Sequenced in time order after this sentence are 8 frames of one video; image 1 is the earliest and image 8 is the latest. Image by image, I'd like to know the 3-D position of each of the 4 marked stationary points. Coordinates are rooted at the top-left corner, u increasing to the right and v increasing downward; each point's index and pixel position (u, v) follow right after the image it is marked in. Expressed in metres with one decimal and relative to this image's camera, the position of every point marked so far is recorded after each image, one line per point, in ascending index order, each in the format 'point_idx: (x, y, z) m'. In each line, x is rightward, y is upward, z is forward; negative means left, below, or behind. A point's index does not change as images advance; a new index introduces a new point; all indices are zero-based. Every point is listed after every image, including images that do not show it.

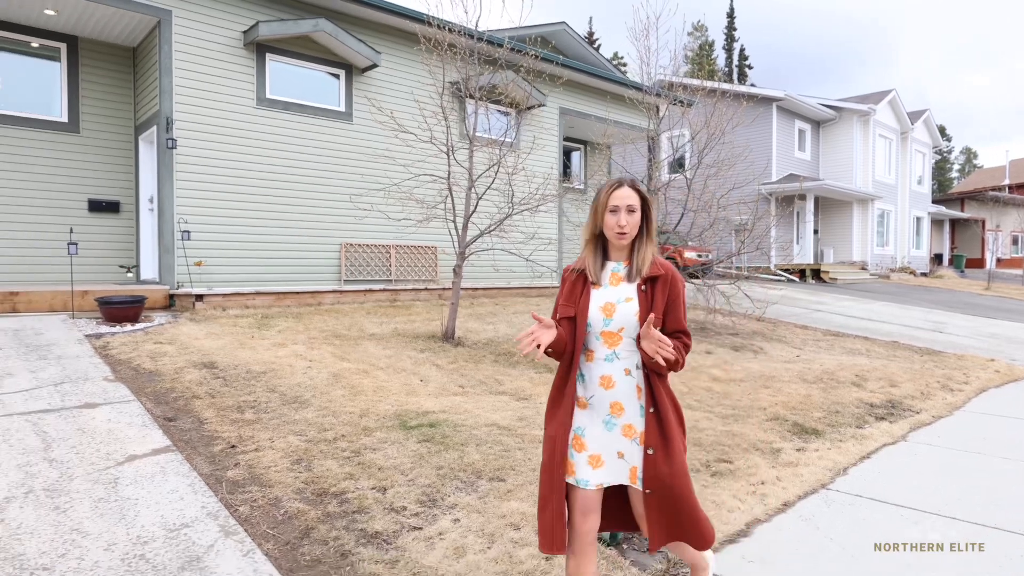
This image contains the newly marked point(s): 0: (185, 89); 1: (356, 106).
0: (-3.8, +2.3, +7.5) m
1: (-2.2, +2.5, +9.0) m
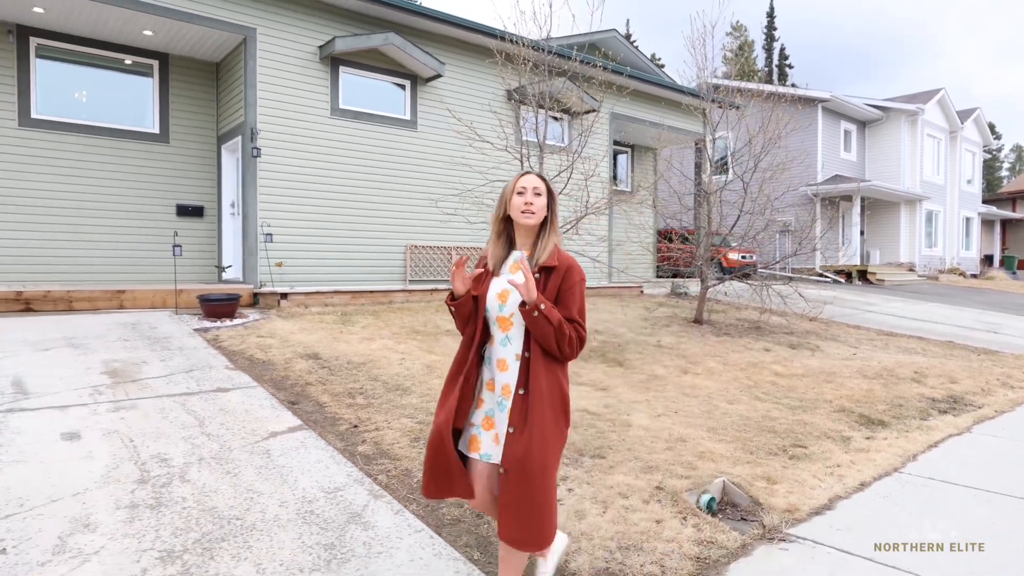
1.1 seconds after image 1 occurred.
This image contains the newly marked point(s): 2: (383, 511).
0: (-3.0, +2.3, +8.1) m
1: (-1.3, +2.5, +9.5) m
2: (-0.6, -1.0, +2.9) m
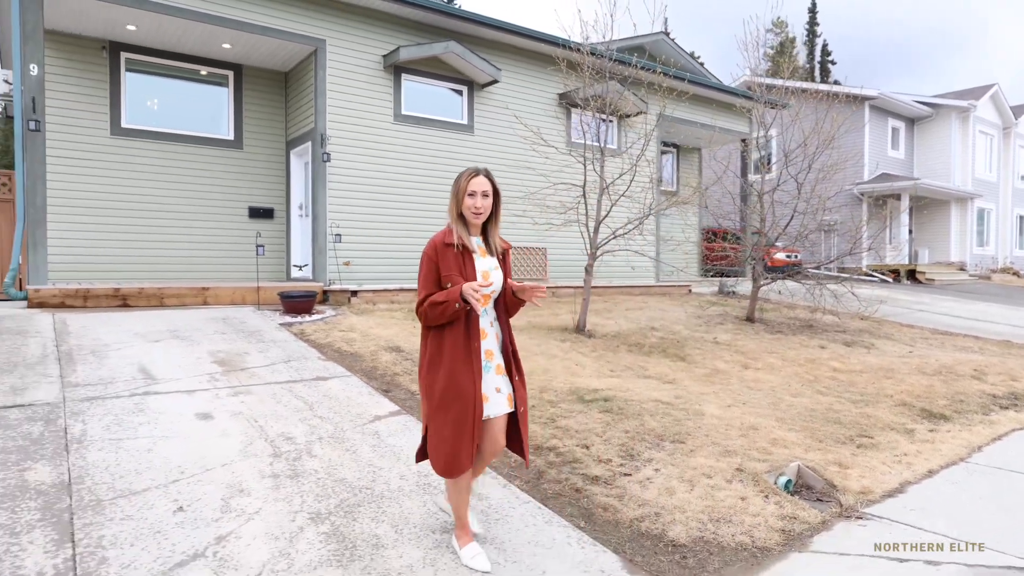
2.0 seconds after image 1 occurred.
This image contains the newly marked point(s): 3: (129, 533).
0: (-2.3, +2.3, +8.5) m
1: (-0.5, +2.5, +9.9) m
2: (-0.1, -1.0, +3.2) m
3: (-1.5, -1.0, +2.5) m
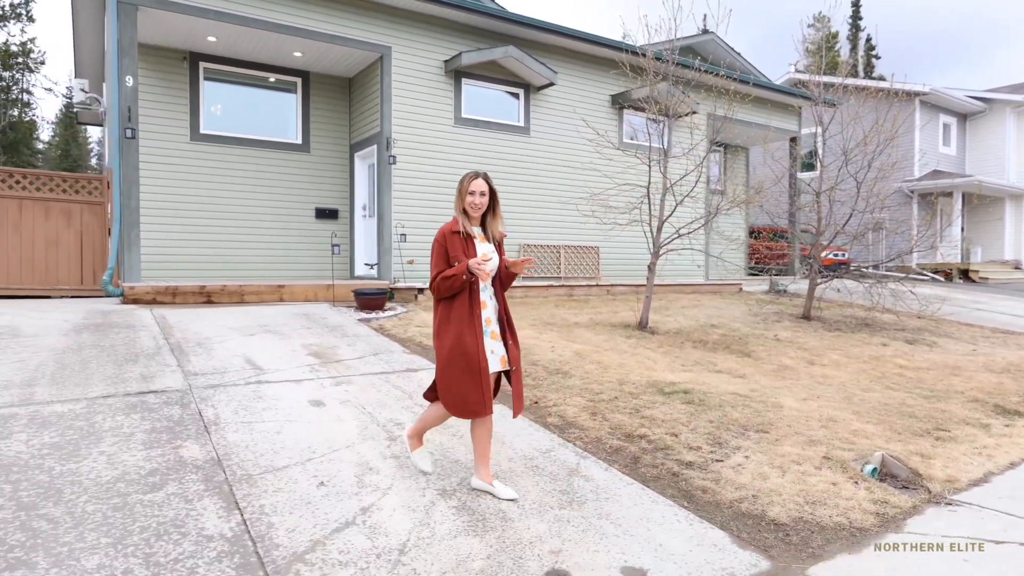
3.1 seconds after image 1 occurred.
0: (-1.5, +2.4, +8.9) m
1: (+0.3, +2.6, +10.1) m
2: (+0.4, -0.9, +3.5) m
3: (-1.0, -0.9, +2.8) m
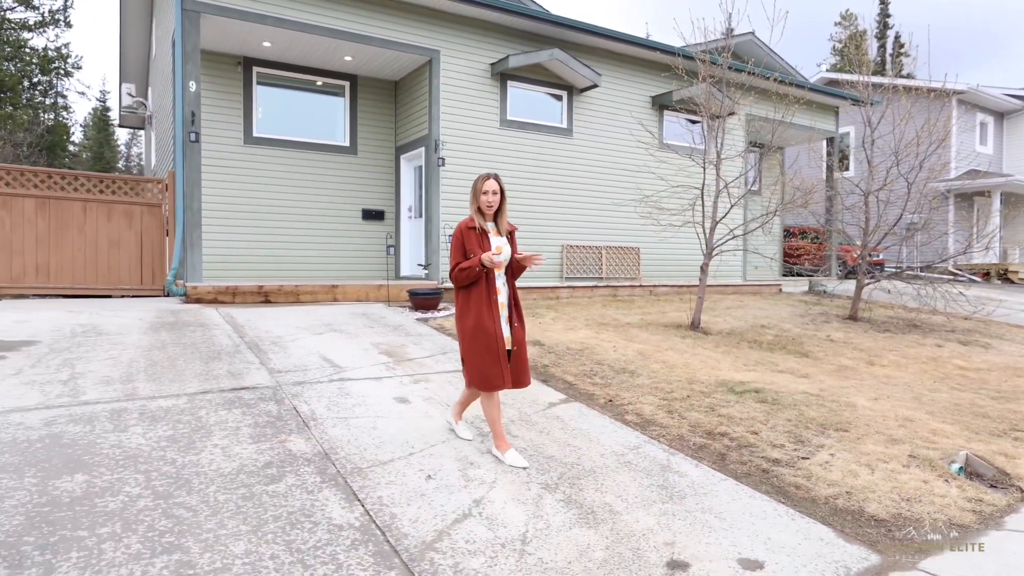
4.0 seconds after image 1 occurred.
0: (-0.9, +2.4, +9.0) m
1: (+1.0, +2.6, +10.2) m
2: (+0.9, -0.9, +3.5) m
3: (-0.5, -0.9, +2.9) m
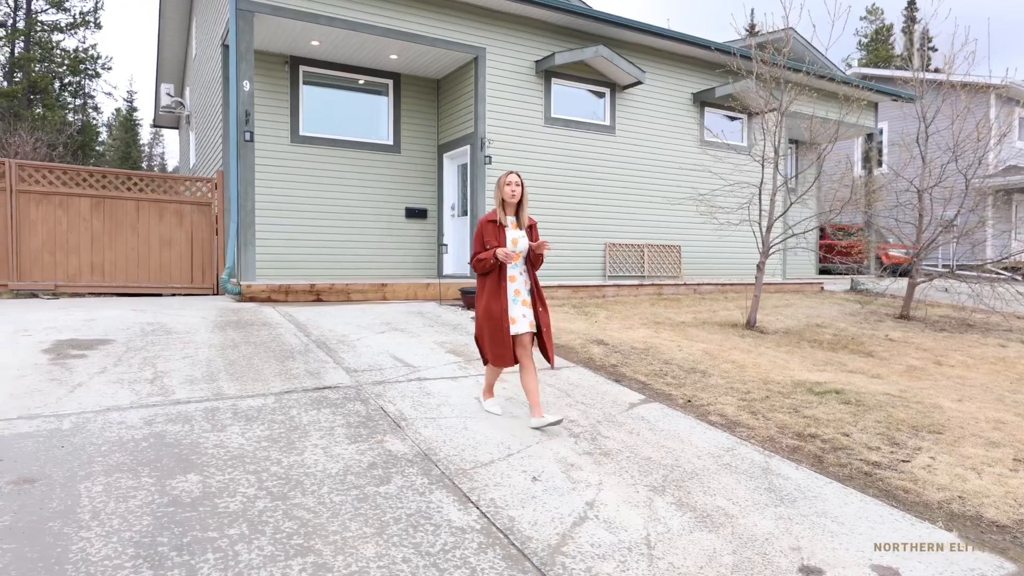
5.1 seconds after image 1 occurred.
0: (-0.2, +2.4, +8.9) m
1: (+1.7, +2.6, +10.1) m
2: (+1.4, -0.9, +3.5) m
3: (0.0, -0.9, +2.9) m
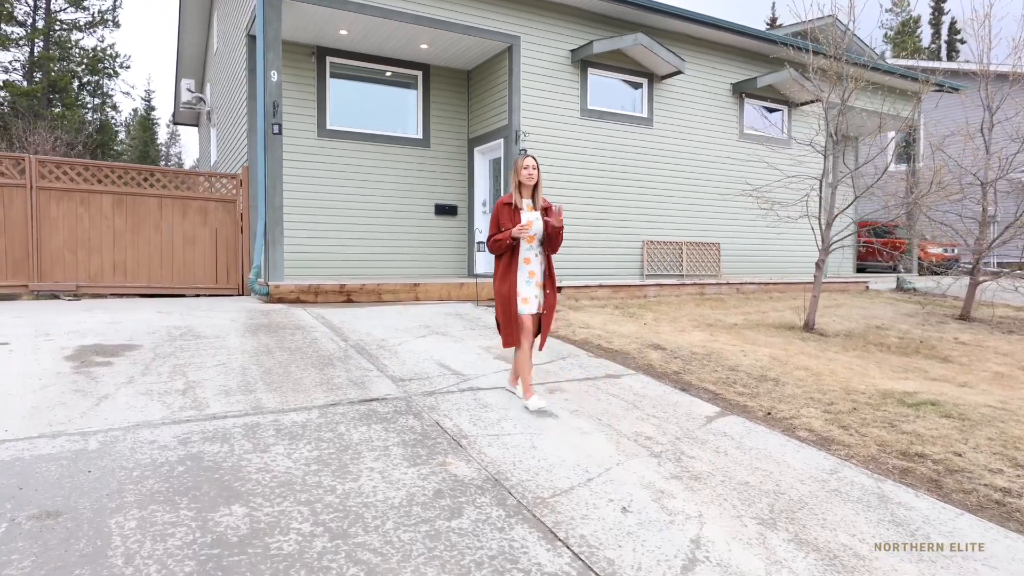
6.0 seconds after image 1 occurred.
0: (+0.2, +2.4, +8.5) m
1: (+2.1, +2.6, +9.6) m
2: (+1.8, -1.0, +3.0) m
3: (+0.4, -0.9, +2.5) m
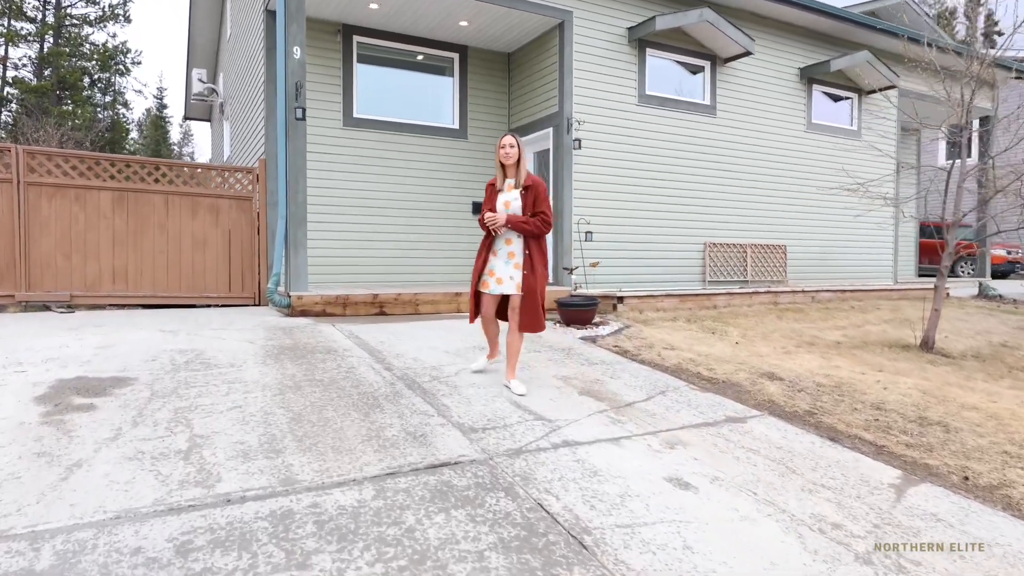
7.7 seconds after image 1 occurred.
0: (+0.8, +2.3, +7.5) m
1: (+2.8, +2.5, +8.6) m
2: (+2.3, -1.1, +2.0) m
3: (+0.8, -1.0, +1.5) m
